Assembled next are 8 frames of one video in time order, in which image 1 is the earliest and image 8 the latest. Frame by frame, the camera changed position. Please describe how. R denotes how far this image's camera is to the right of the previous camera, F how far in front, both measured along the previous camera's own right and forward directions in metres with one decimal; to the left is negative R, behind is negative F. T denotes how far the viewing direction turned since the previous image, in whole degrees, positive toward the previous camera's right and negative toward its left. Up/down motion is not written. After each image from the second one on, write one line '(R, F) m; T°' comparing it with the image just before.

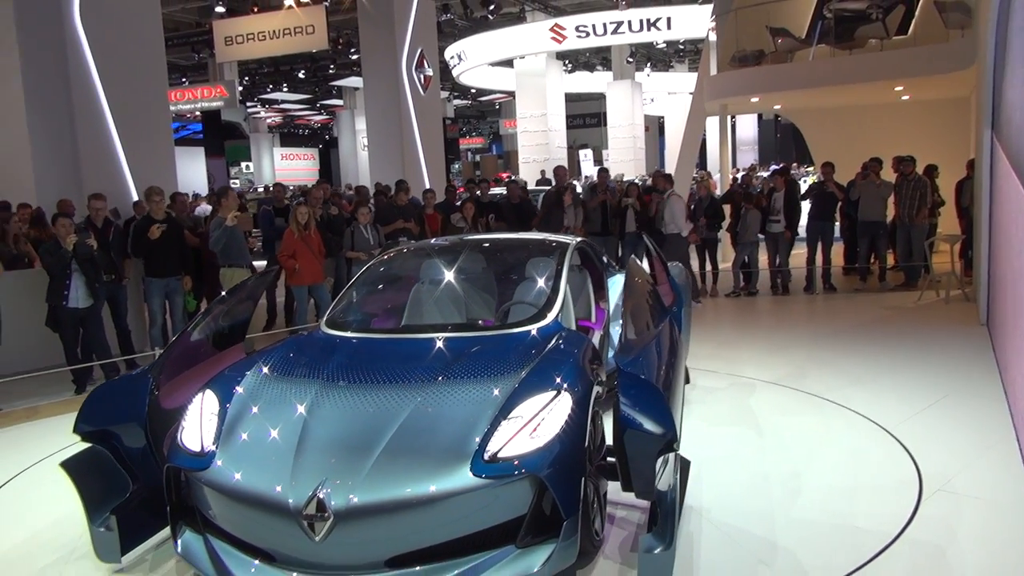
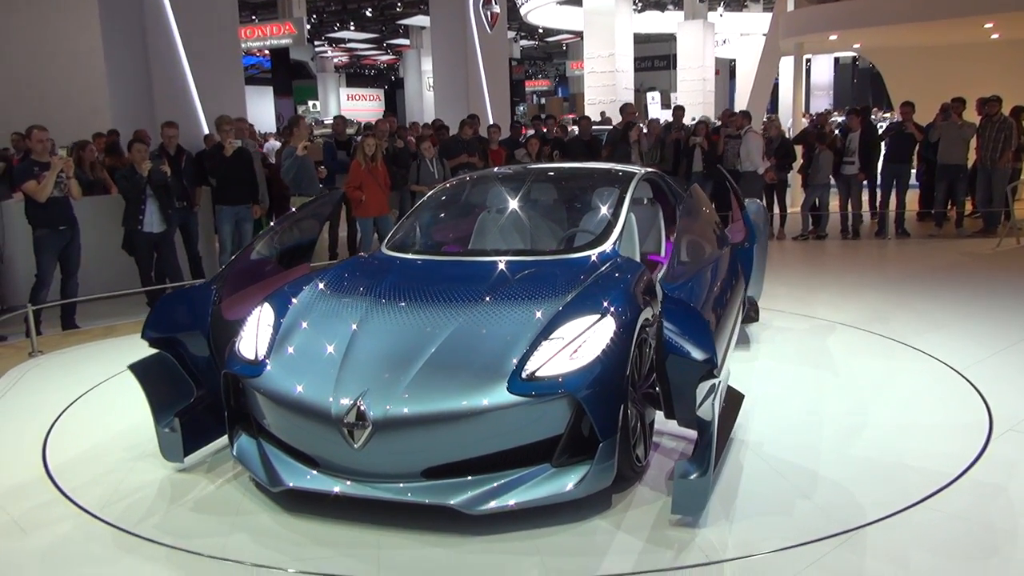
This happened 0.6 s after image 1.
(0.0, 0.0) m; -5°
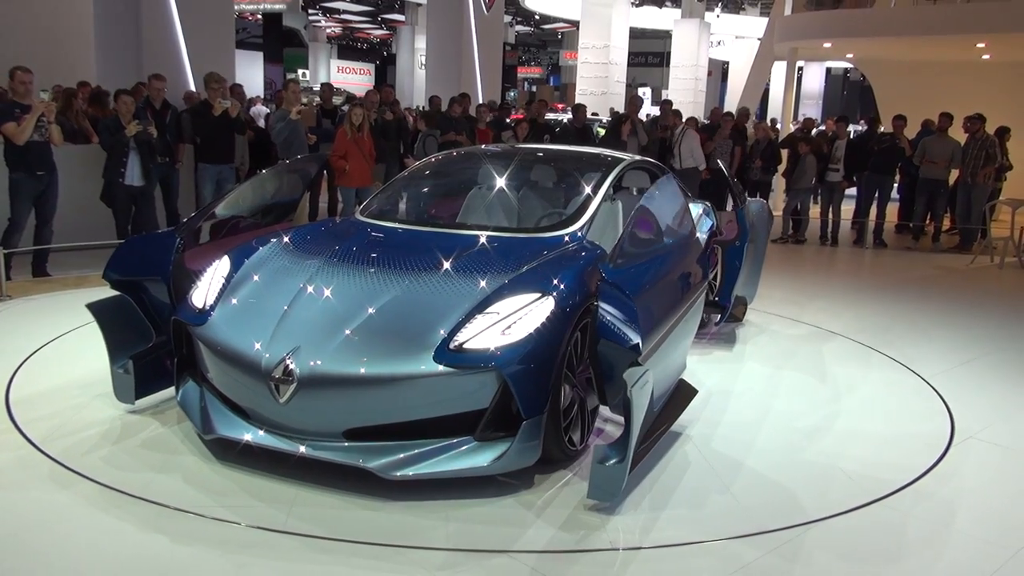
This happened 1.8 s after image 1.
(0.0, 0.0) m; +1°
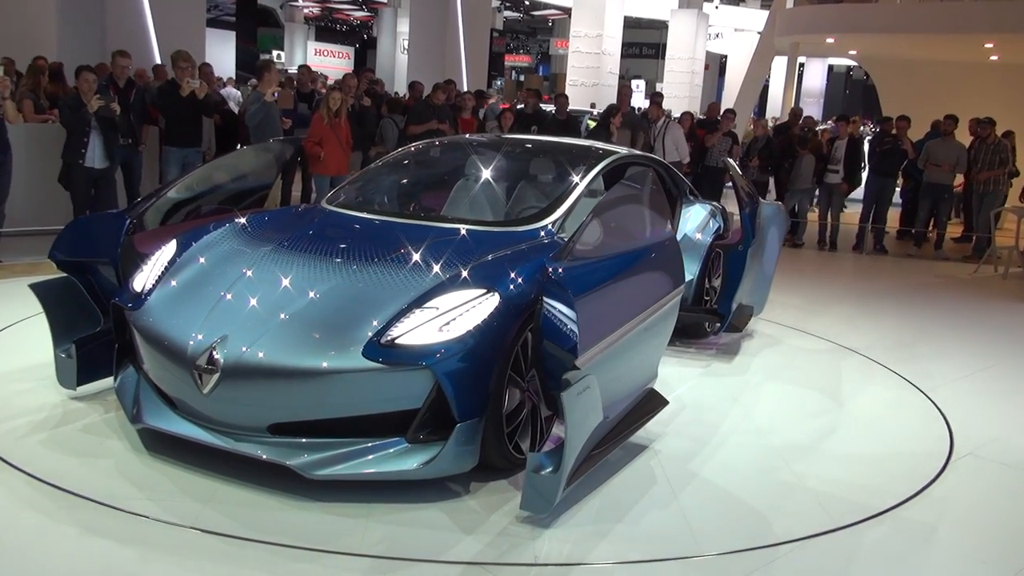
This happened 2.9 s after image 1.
(+0.1, +0.2) m; 0°
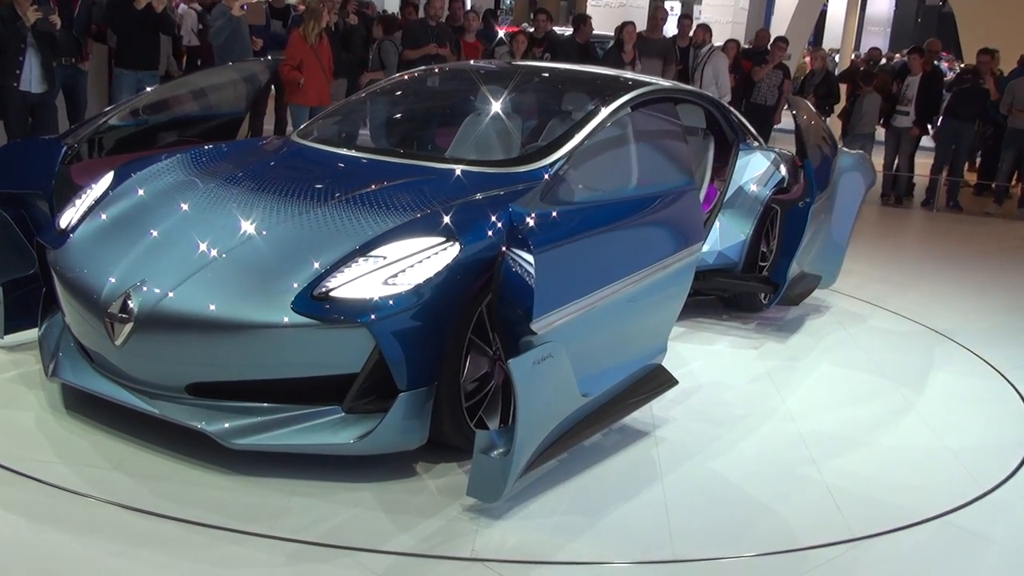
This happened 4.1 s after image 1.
(+0.3, +0.5) m; -5°
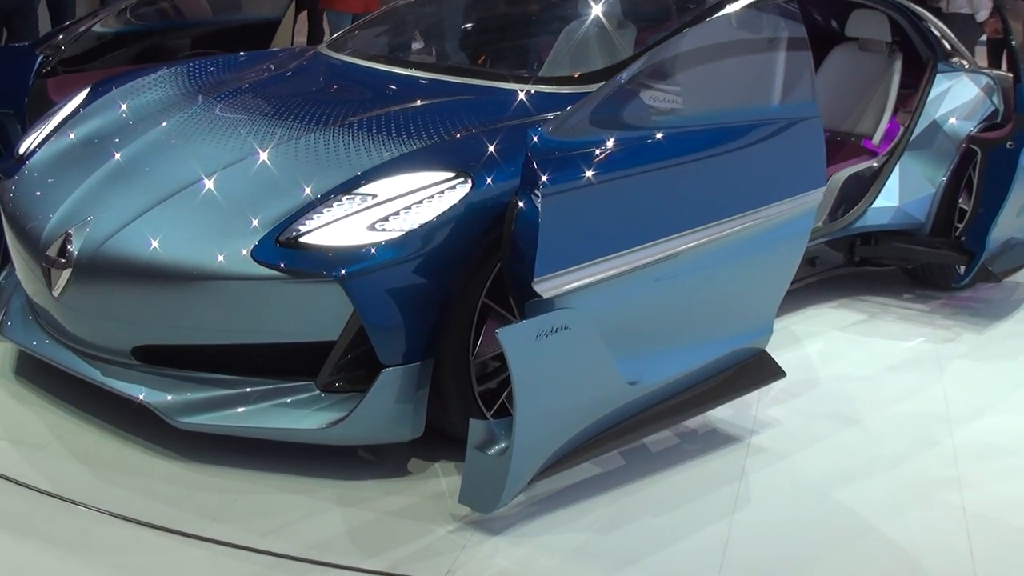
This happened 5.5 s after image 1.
(+0.4, +0.7) m; -13°
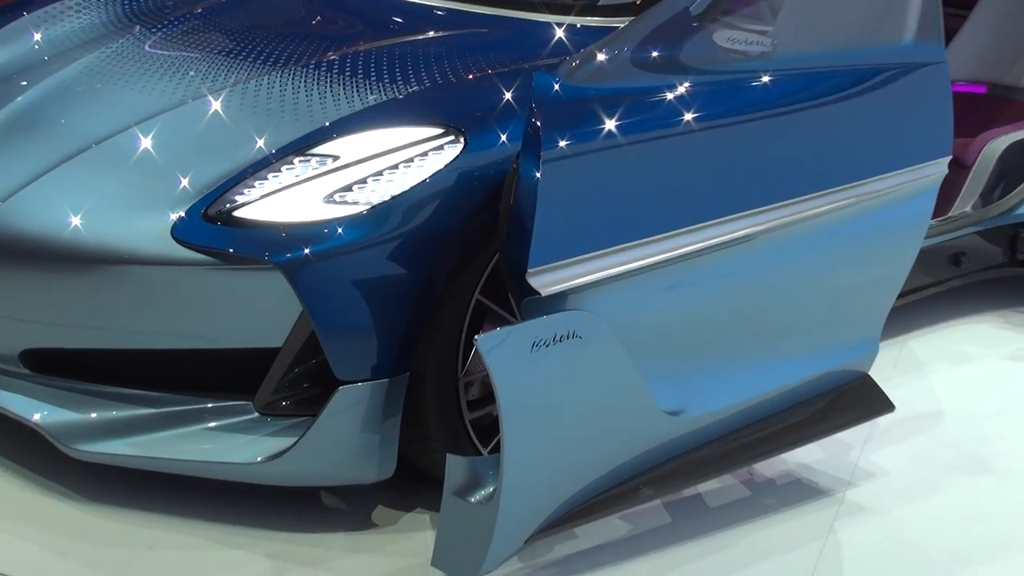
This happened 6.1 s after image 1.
(+0.2, +0.6) m; -8°
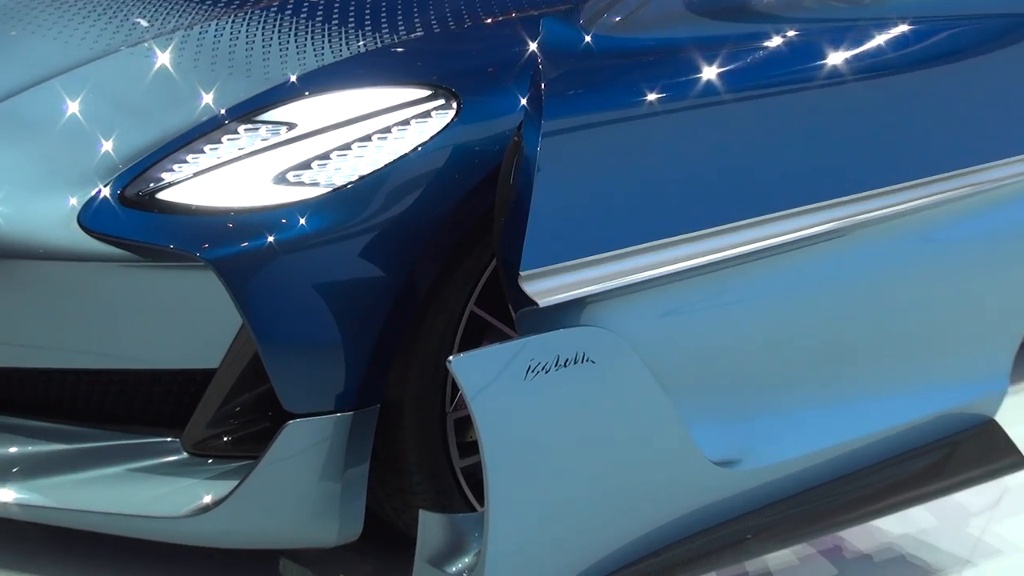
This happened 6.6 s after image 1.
(+0.1, +0.4) m; -5°
